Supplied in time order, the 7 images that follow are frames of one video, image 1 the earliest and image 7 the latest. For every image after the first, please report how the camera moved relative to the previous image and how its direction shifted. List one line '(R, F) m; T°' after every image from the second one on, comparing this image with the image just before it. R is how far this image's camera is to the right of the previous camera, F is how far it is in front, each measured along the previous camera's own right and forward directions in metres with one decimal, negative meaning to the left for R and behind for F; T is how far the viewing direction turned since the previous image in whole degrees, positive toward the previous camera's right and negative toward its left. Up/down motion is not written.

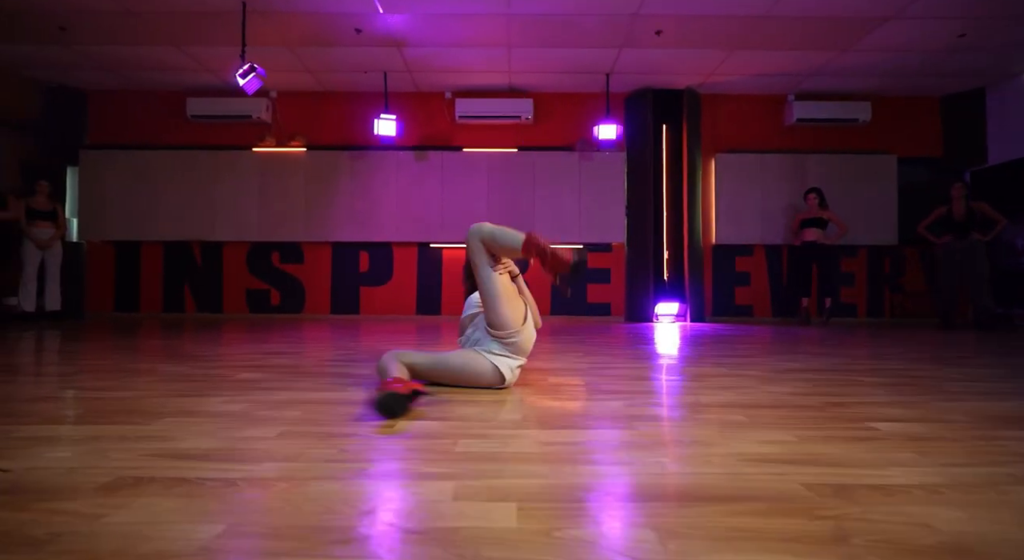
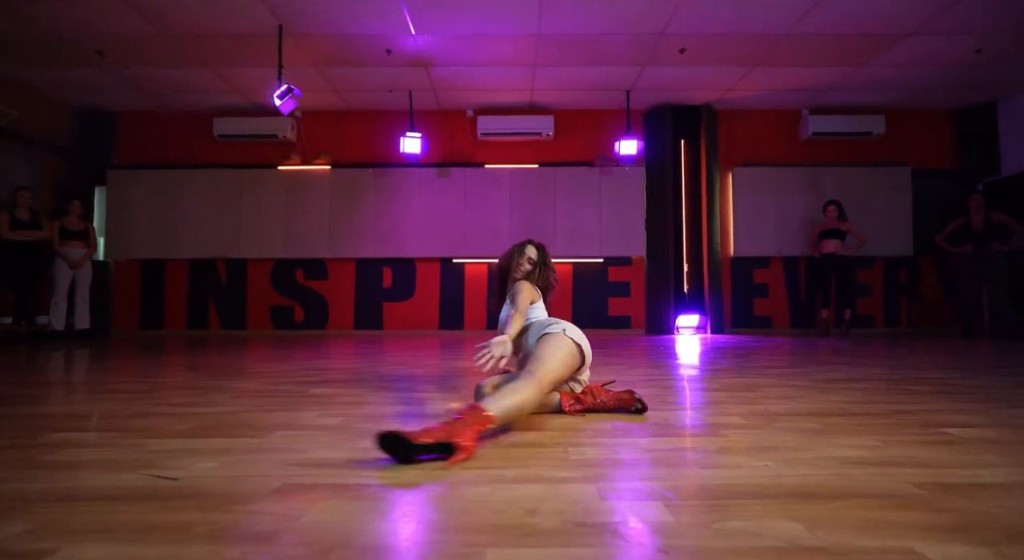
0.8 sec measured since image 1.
(-0.2, -0.1) m; 0°
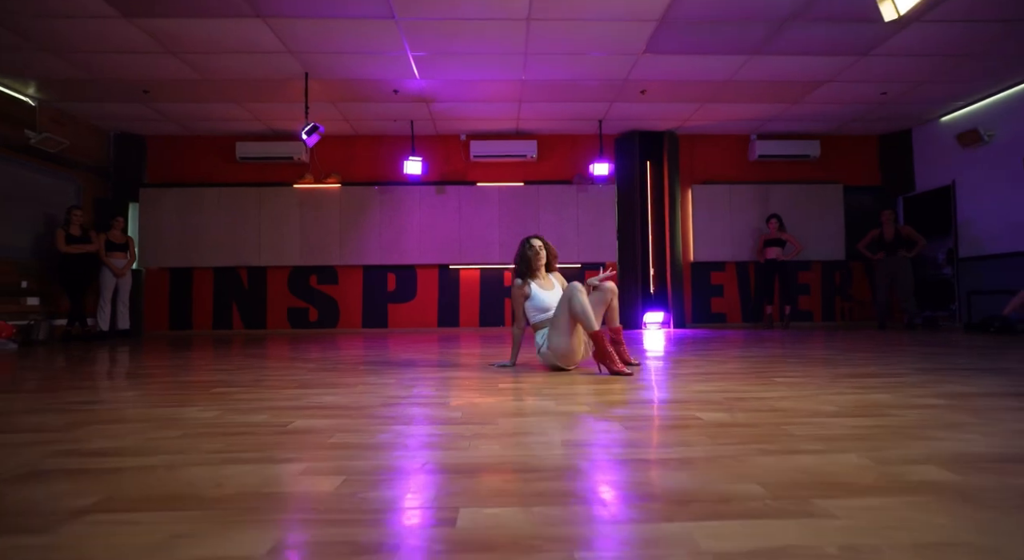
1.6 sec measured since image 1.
(0.0, -1.0) m; +1°
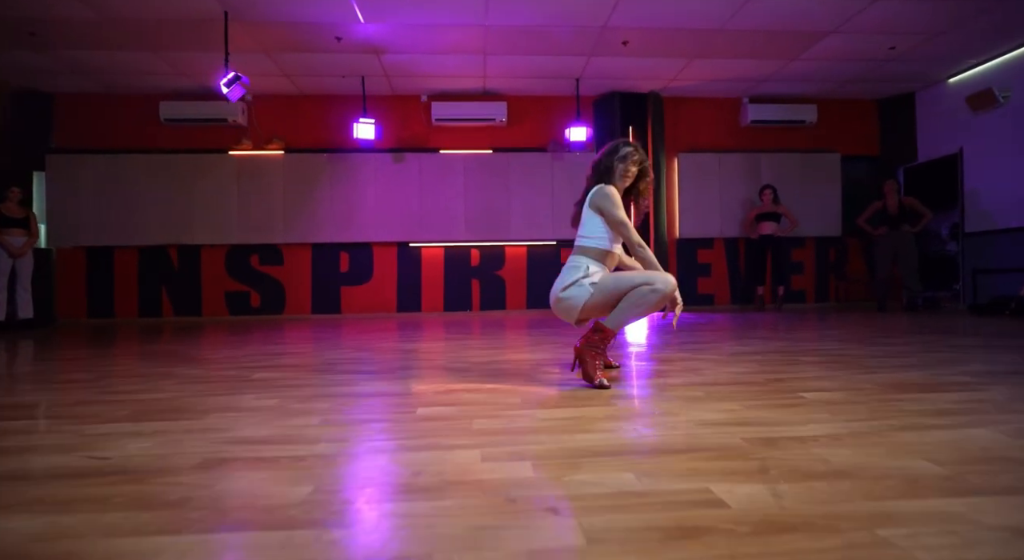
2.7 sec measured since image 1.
(+0.2, +0.8) m; +2°
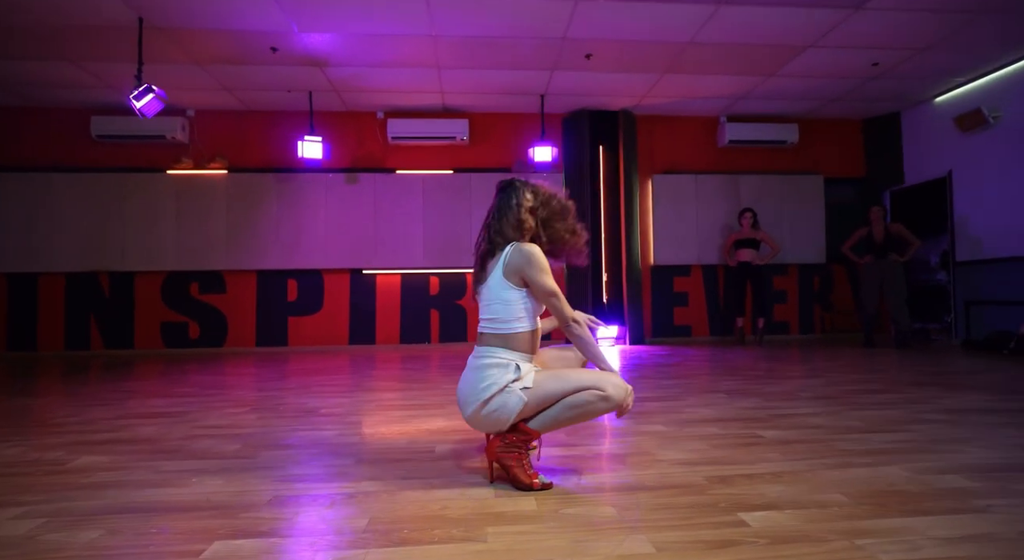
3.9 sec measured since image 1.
(+0.4, +0.5) m; +1°
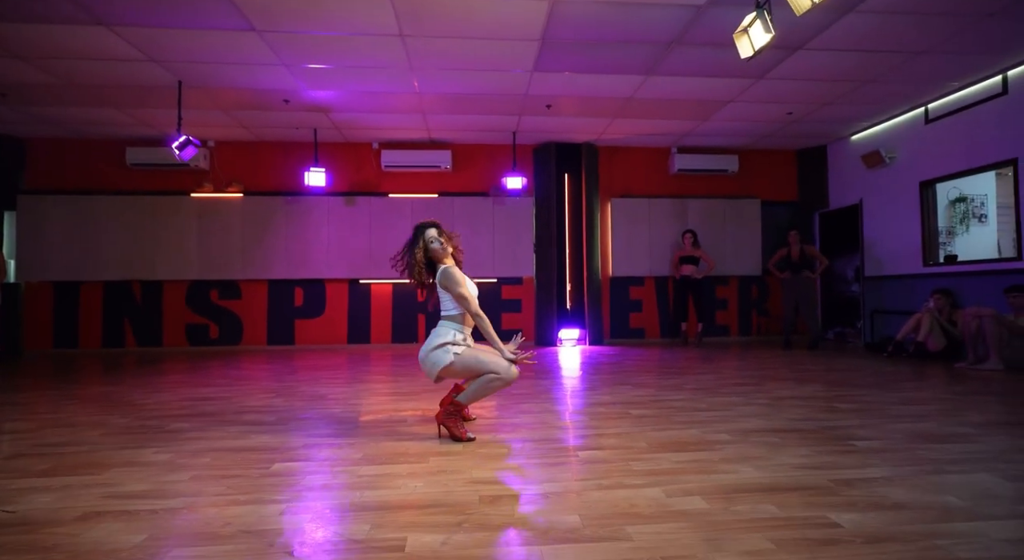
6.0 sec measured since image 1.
(+0.3, -1.1) m; 0°
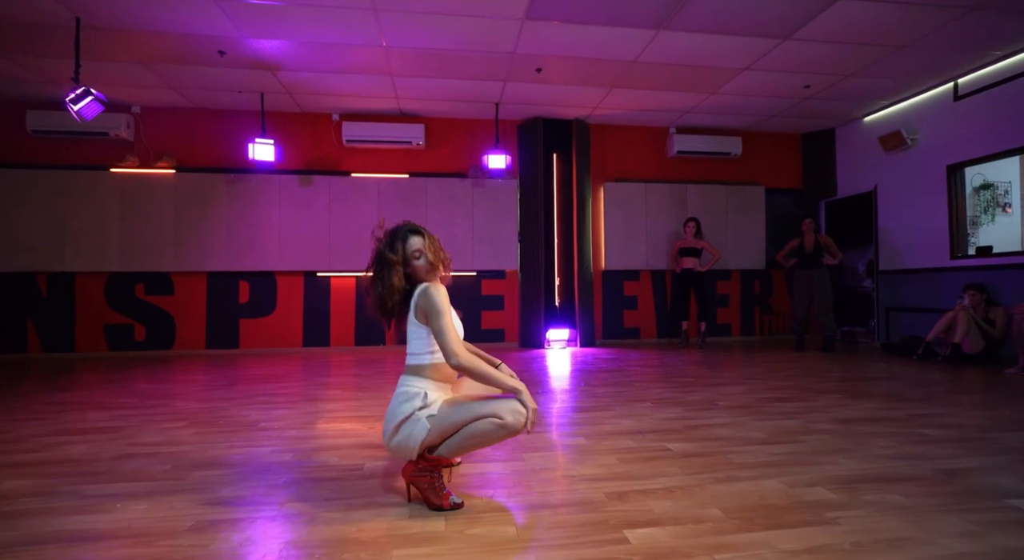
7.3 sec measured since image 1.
(-0.1, +0.9) m; +3°
